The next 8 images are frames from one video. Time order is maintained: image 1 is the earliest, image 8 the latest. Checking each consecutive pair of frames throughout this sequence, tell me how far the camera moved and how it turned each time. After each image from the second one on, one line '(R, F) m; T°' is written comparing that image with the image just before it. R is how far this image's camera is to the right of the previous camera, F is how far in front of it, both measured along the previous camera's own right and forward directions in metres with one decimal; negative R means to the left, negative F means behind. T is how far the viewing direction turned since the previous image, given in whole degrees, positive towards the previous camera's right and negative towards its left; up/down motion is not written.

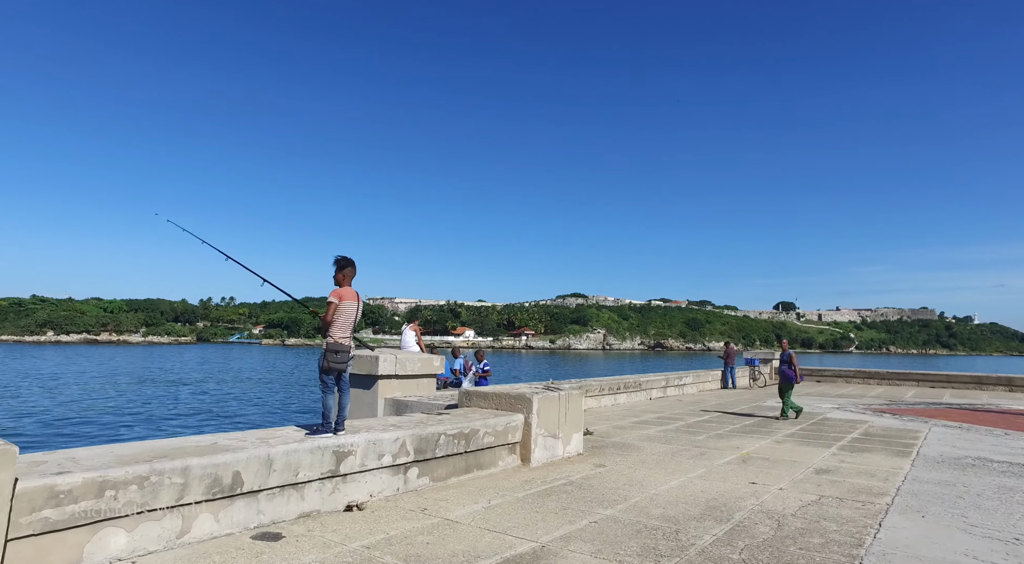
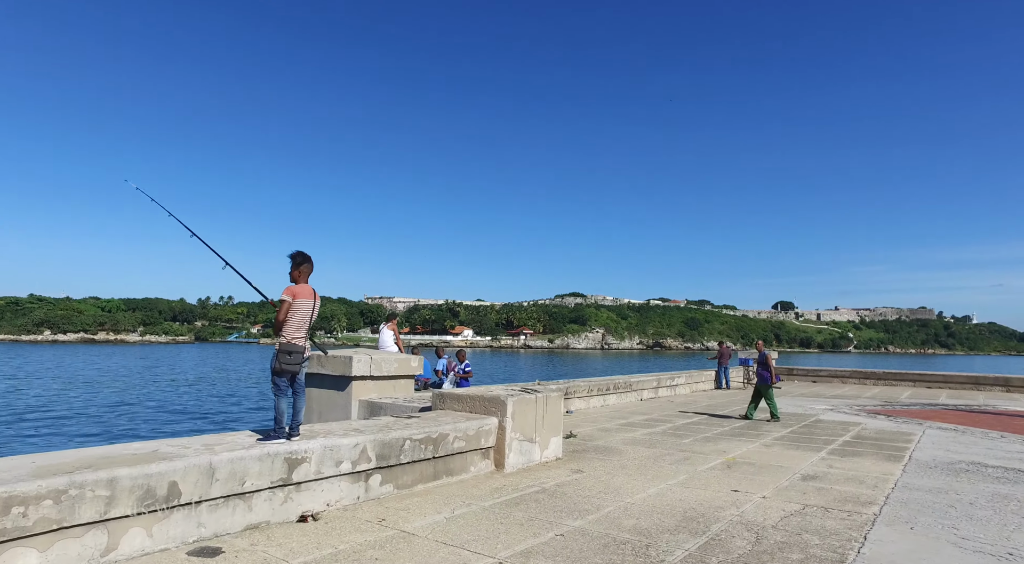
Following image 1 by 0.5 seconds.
(+0.3, +0.3) m; 0°
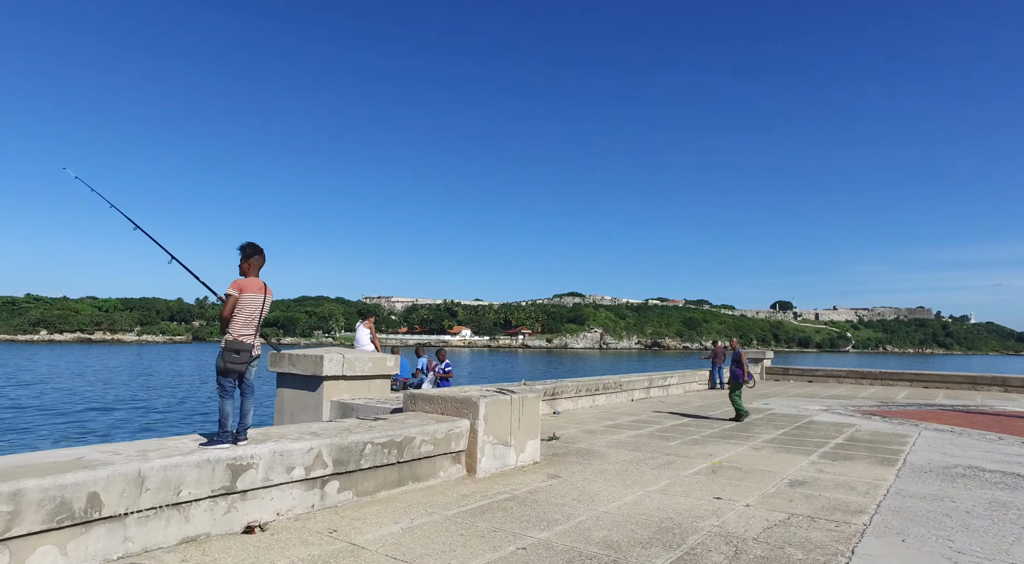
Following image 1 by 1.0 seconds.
(+0.3, +0.3) m; 0°
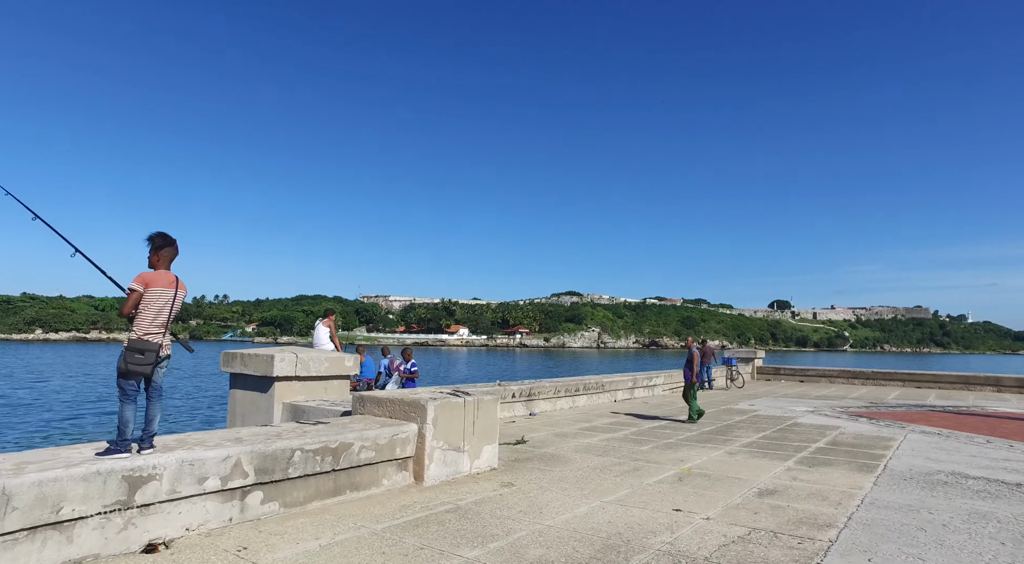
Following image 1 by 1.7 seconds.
(+0.4, +0.4) m; 0°
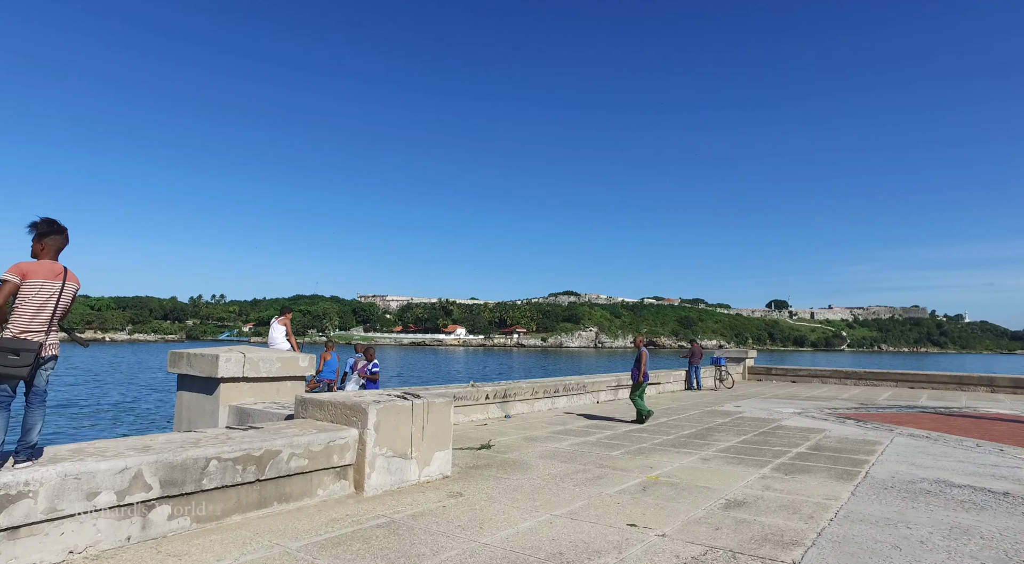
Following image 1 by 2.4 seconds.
(+0.4, +0.5) m; 0°
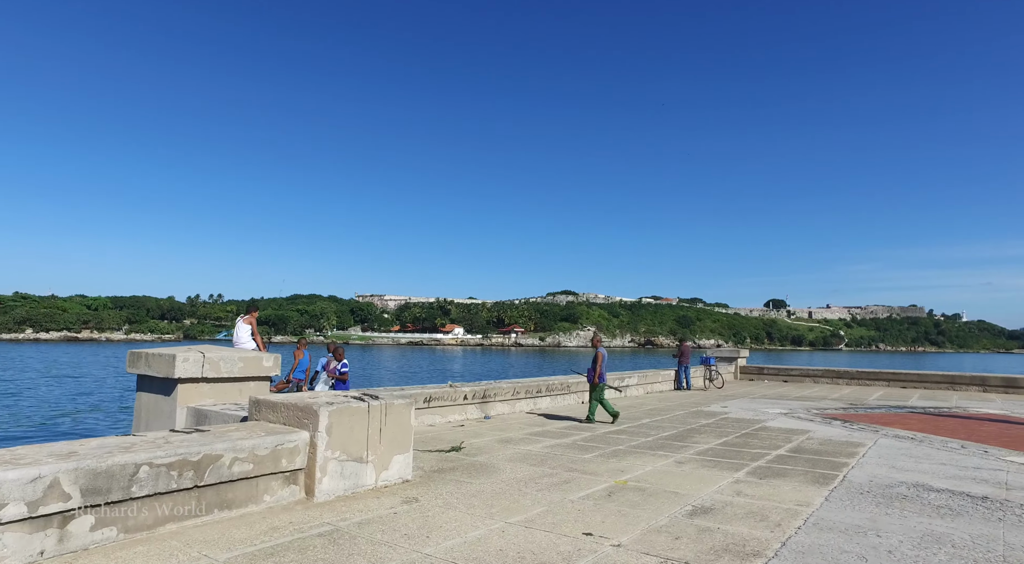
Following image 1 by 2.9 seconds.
(+0.3, +0.2) m; 0°
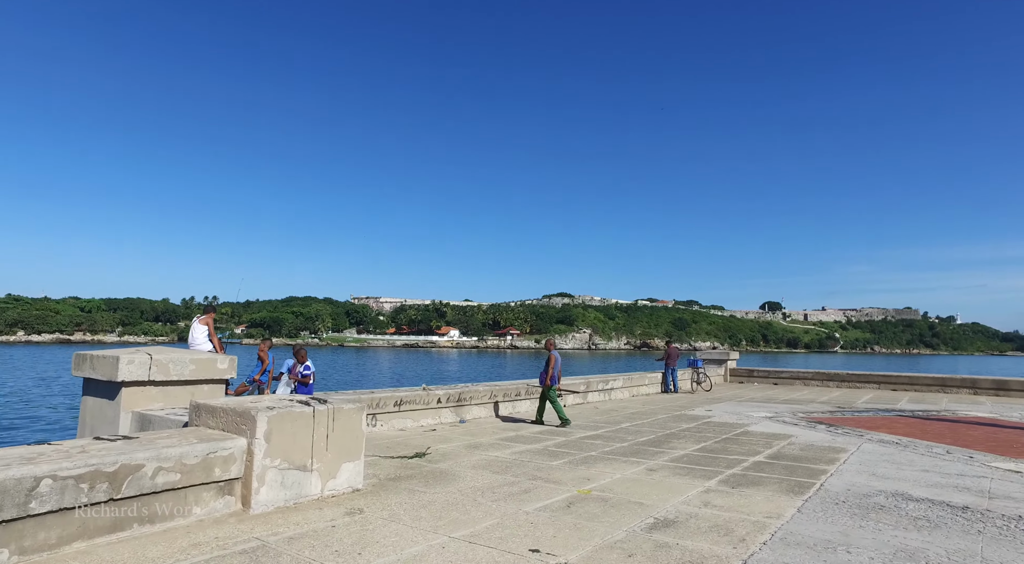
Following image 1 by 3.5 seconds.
(+0.3, +0.3) m; 0°
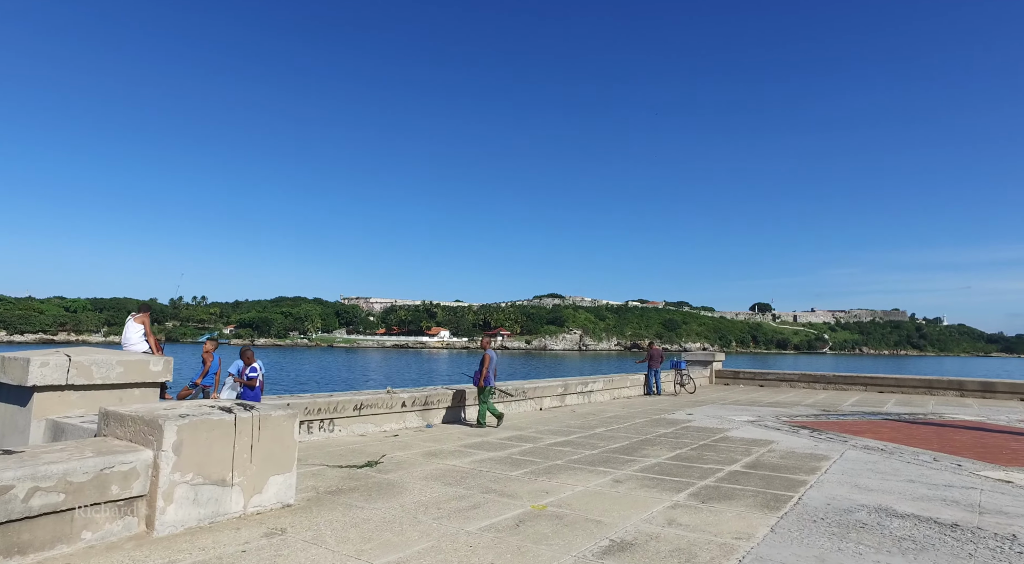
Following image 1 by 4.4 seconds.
(+0.3, +0.5) m; +1°
